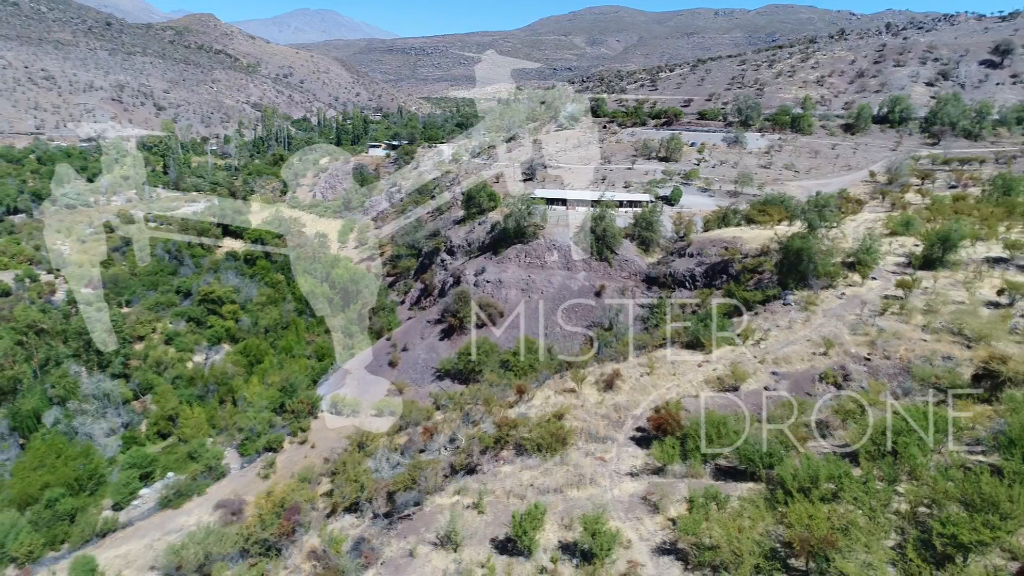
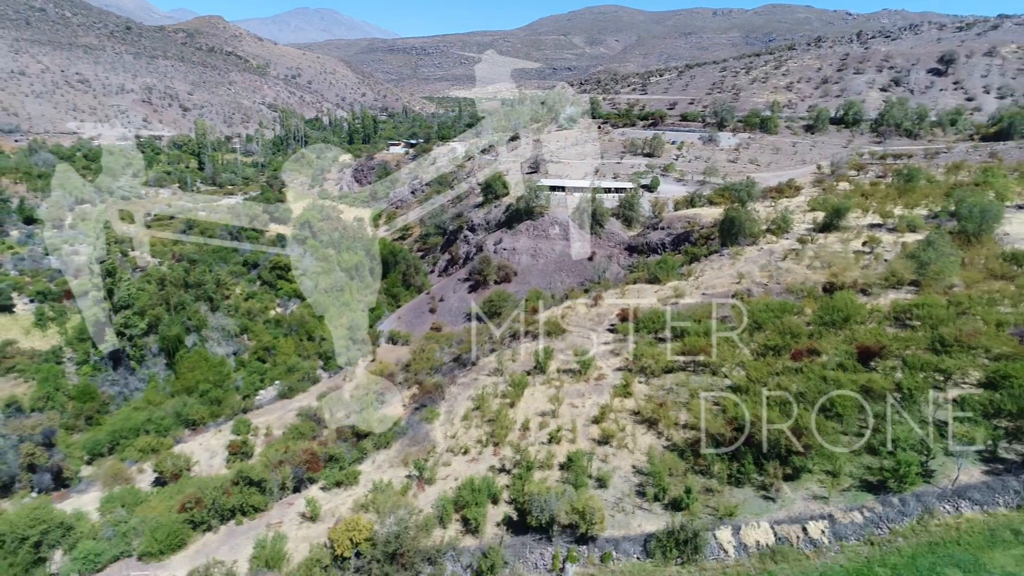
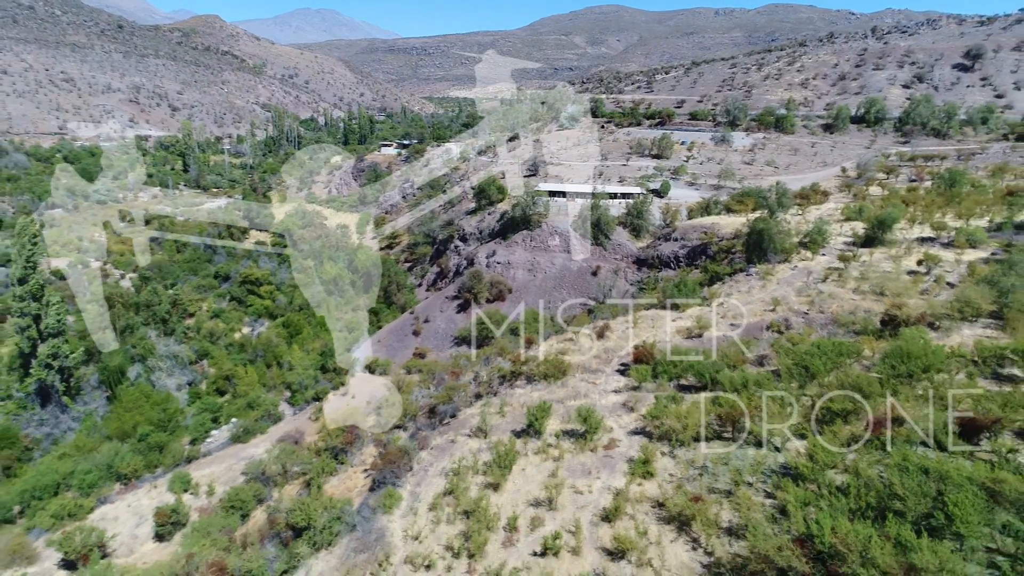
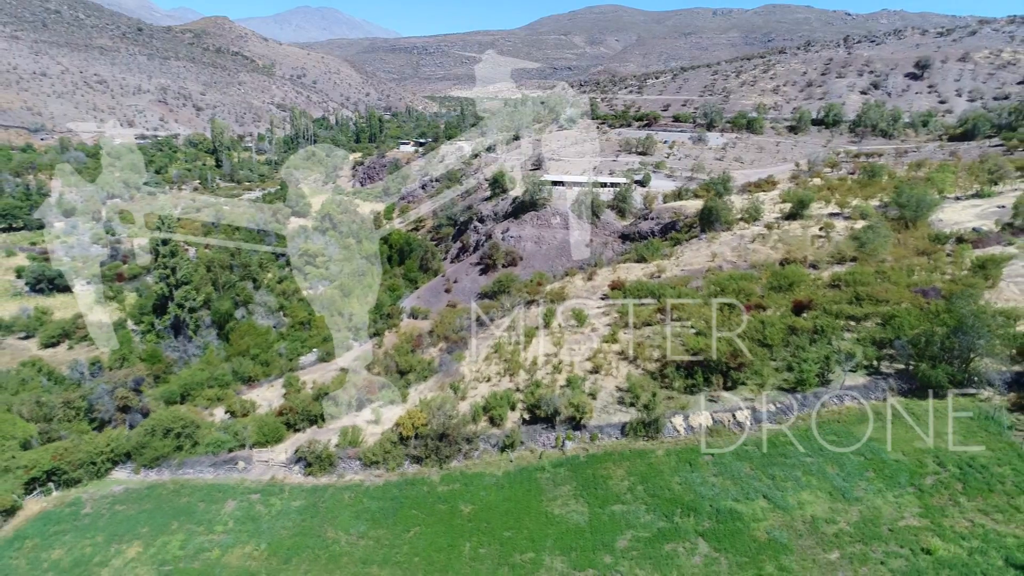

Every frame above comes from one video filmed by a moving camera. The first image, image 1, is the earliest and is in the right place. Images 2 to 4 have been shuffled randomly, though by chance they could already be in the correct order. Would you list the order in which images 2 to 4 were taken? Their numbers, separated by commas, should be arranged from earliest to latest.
3, 2, 4
